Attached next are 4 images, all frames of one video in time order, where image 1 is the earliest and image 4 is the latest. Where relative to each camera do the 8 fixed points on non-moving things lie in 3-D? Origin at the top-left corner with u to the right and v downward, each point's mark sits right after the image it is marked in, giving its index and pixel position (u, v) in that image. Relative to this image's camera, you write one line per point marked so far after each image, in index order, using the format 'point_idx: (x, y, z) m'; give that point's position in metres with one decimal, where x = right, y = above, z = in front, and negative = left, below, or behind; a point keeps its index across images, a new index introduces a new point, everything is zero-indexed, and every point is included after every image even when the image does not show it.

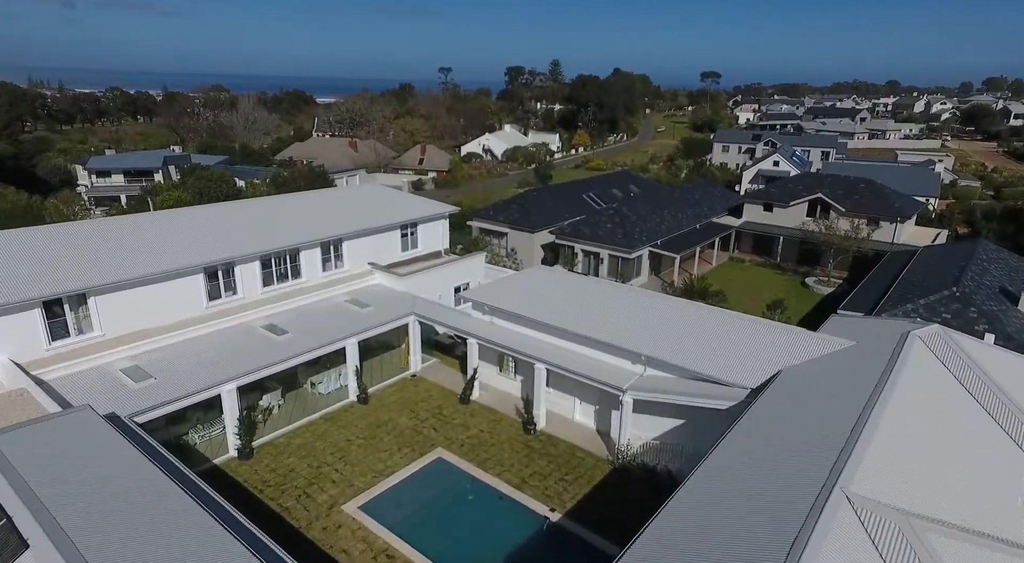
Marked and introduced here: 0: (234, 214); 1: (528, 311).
0: (-8.4, +2.0, +19.8) m
1: (+0.4, -0.8, +17.1) m
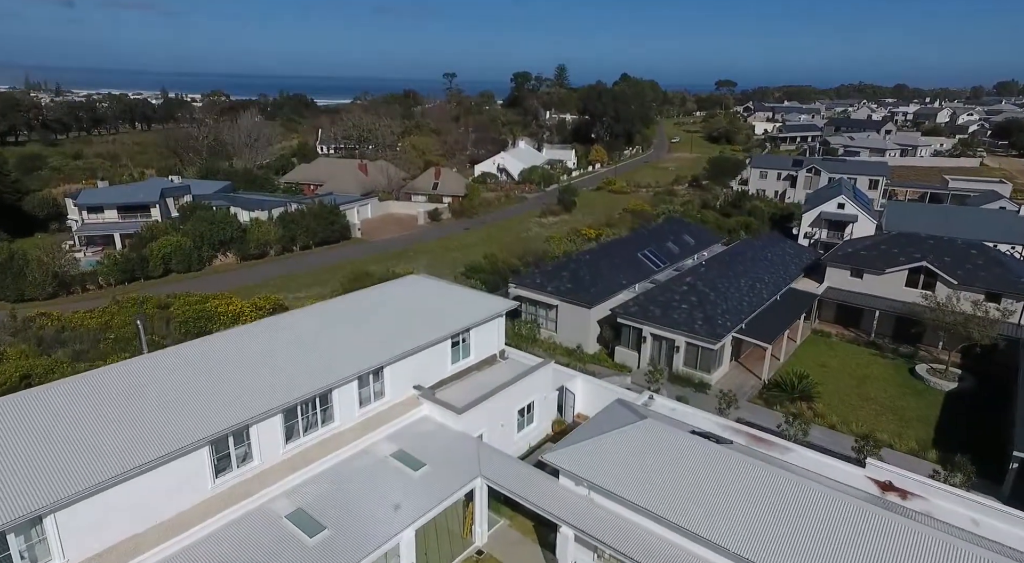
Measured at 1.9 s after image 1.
0: (-6.2, -1.4, +15.4) m
1: (+2.6, -4.2, +12.7) m
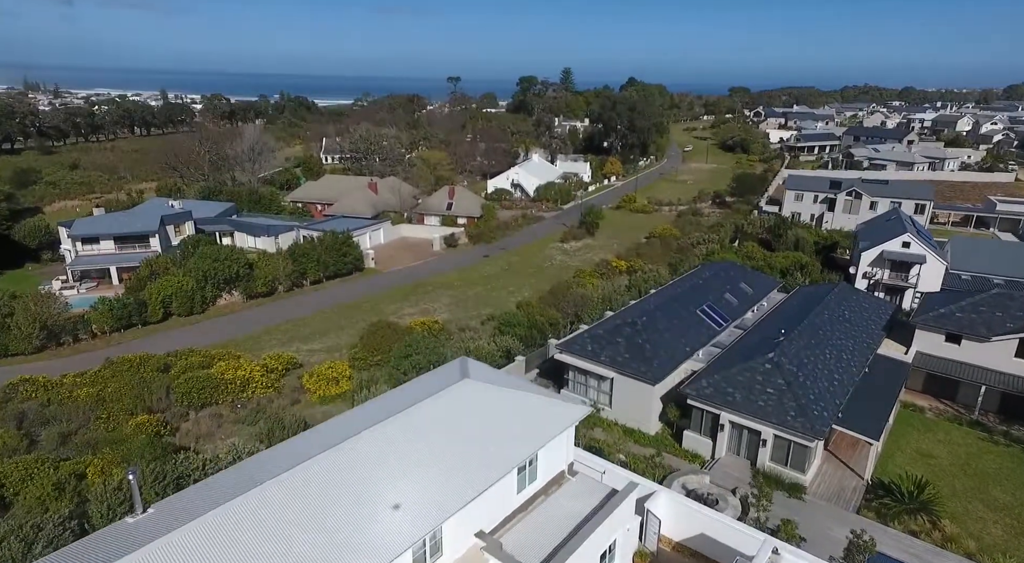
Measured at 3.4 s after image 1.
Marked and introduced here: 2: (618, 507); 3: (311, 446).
0: (-4.3, -4.0, +12.0) m
1: (+4.4, -6.8, +9.3) m
2: (+2.5, -5.2, +15.0) m
3: (-4.5, -3.6, +13.9) m
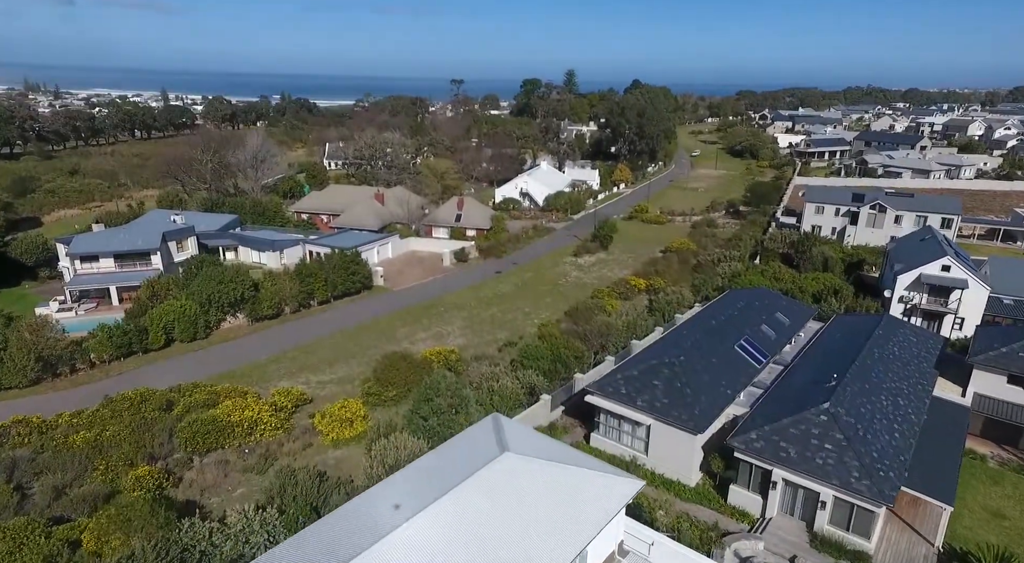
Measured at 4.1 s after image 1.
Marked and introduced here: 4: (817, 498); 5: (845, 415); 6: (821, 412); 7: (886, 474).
0: (-3.3, -5.4, +10.3) m
1: (+5.5, -8.1, +7.5) m
2: (+3.5, -6.6, +13.2) m
3: (-3.5, -5.0, +12.1) m
4: (+8.8, -6.3, +18.5) m
5: (+10.2, -4.1, +19.6) m
6: (+9.5, -4.0, +19.6) m
7: (+10.6, -5.5, +18.0) m
